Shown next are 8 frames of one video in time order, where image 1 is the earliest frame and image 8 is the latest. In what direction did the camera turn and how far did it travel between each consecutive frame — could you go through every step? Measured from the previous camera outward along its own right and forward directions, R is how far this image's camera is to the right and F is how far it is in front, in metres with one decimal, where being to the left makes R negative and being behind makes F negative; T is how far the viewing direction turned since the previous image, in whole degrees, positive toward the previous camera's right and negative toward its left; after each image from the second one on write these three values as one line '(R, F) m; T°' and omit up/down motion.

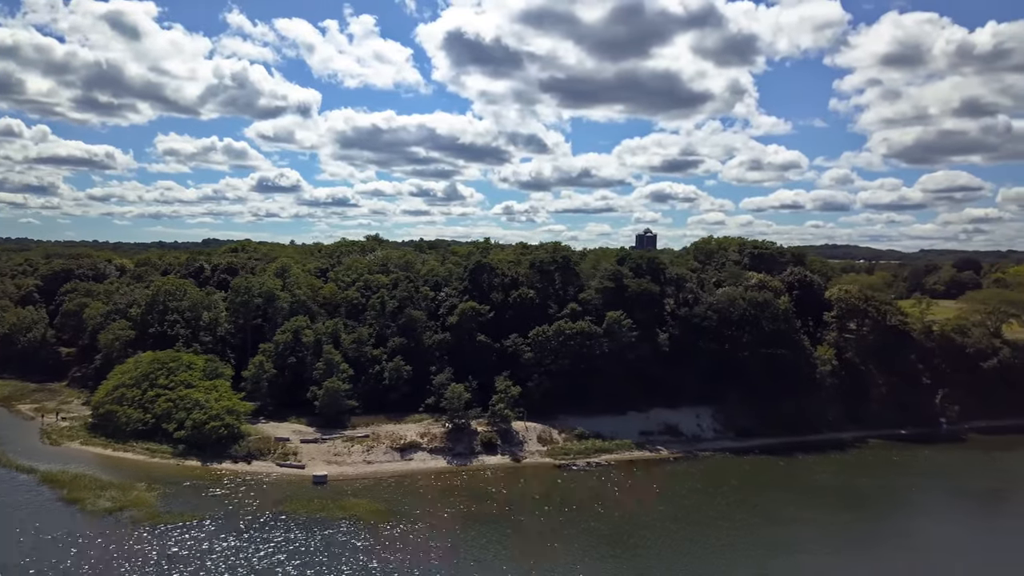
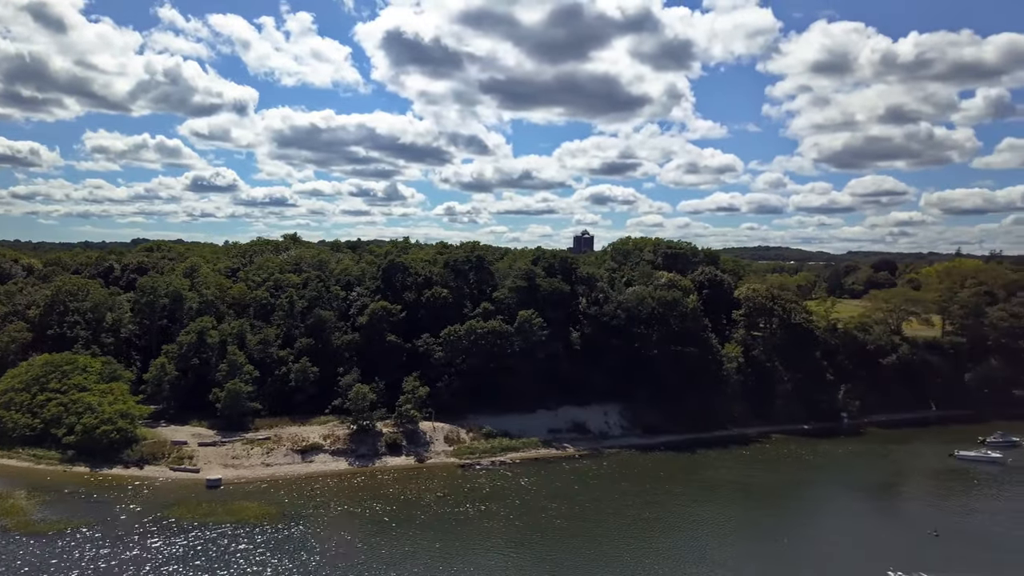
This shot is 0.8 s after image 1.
(+2.4, +0.1) m; +4°
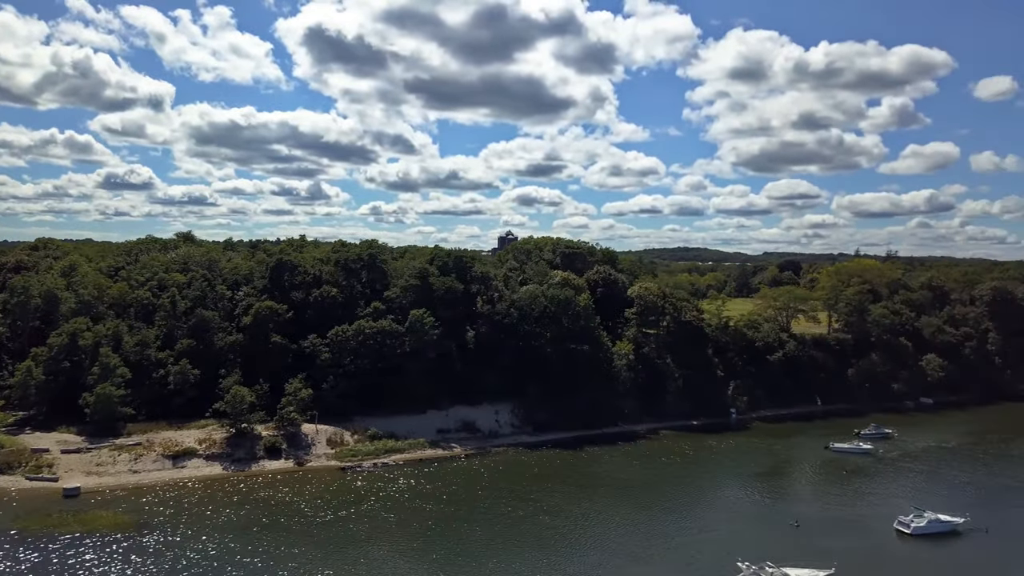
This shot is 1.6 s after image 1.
(+2.8, +0.3) m; +5°
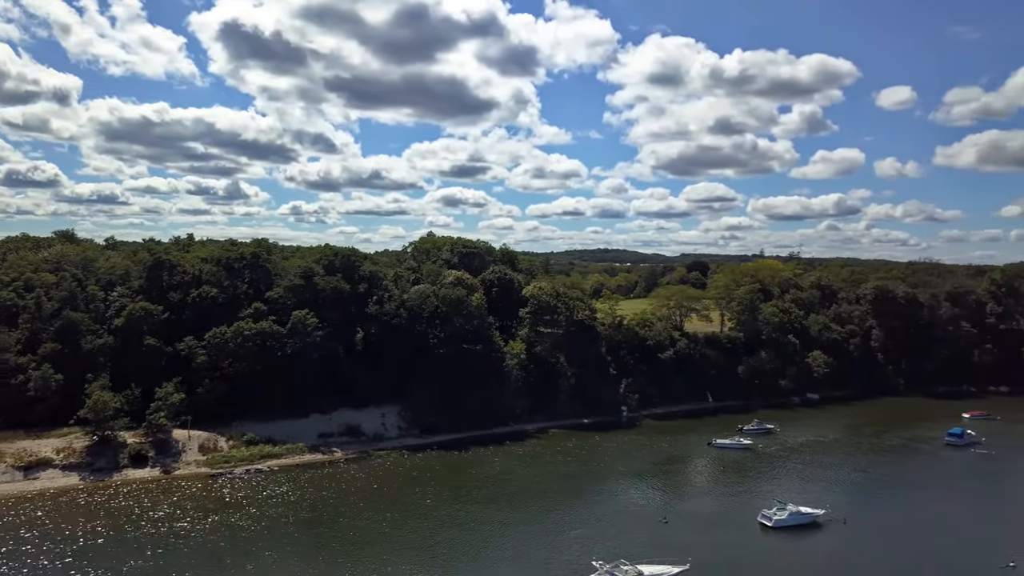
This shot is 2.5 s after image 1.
(+2.8, +0.6) m; +5°
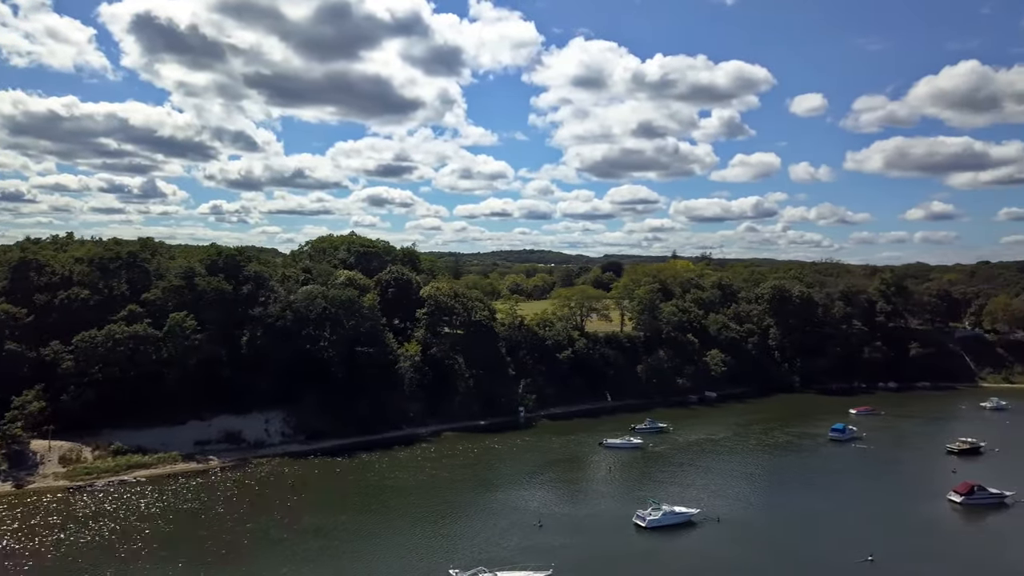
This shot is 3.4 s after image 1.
(+2.7, +0.9) m; +5°
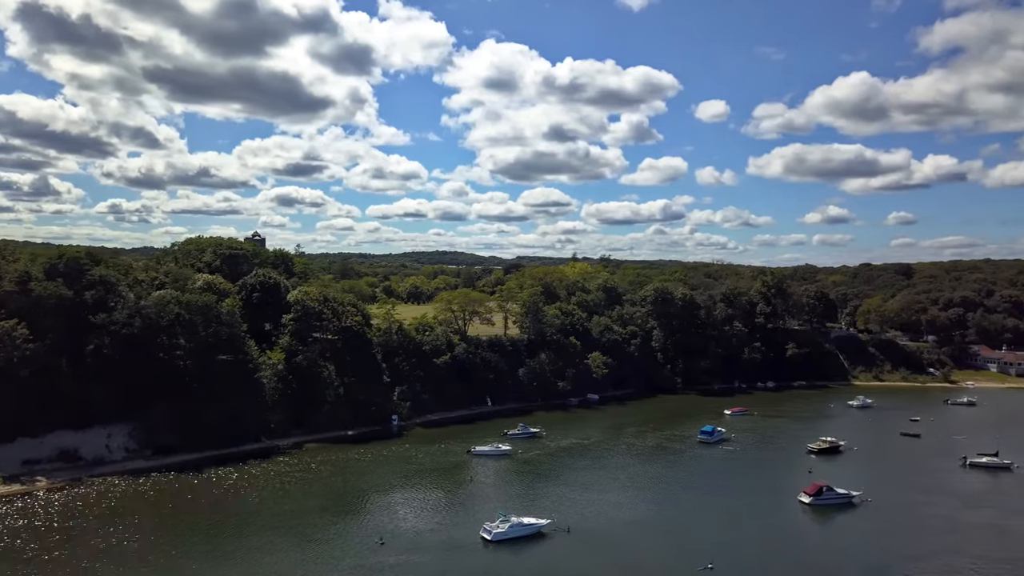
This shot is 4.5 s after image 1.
(+3.5, +1.4) m; +6°
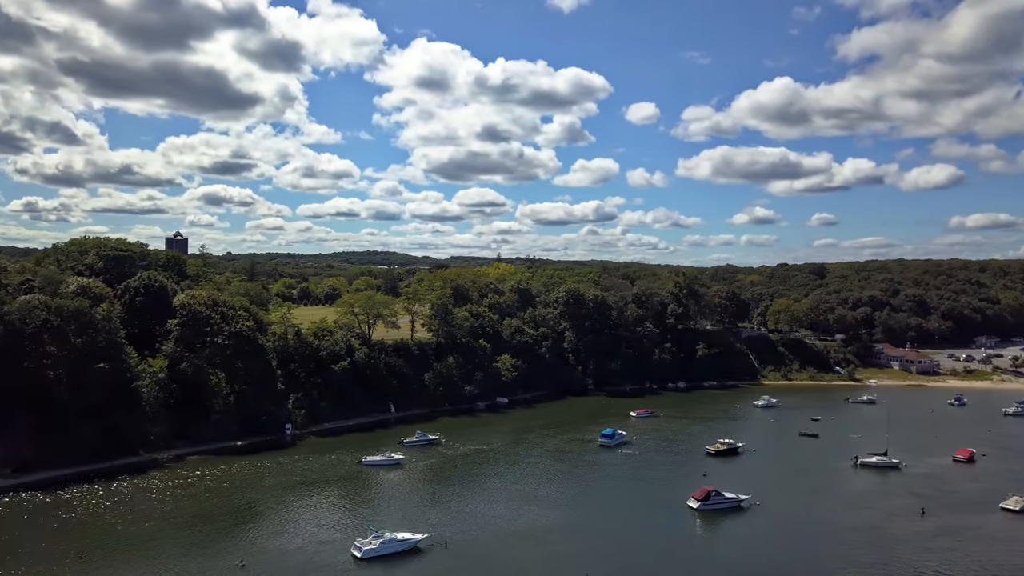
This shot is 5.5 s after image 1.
(+2.9, +1.5) m; +5°
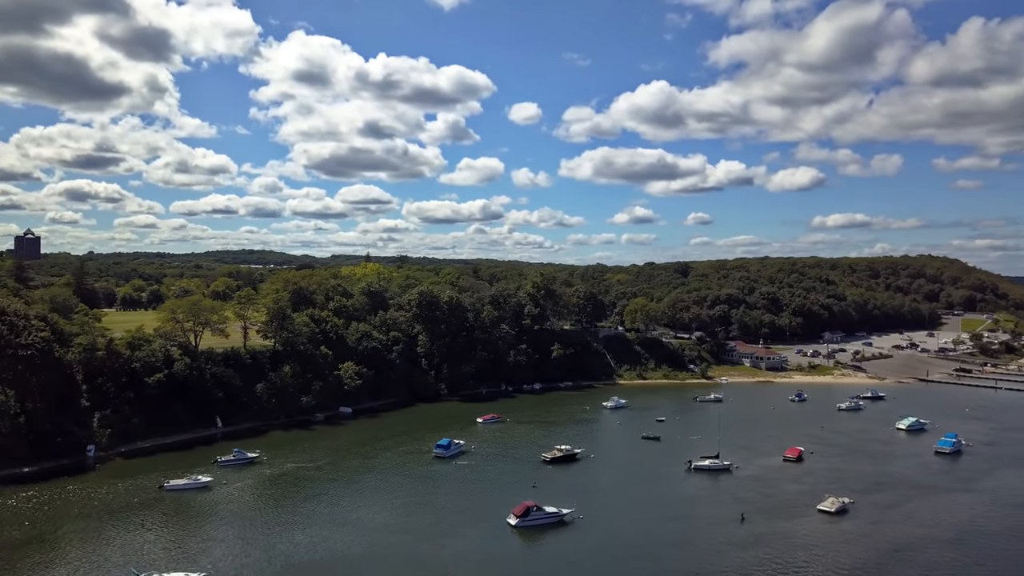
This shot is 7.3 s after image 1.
(+4.2, +2.7) m; +8°
